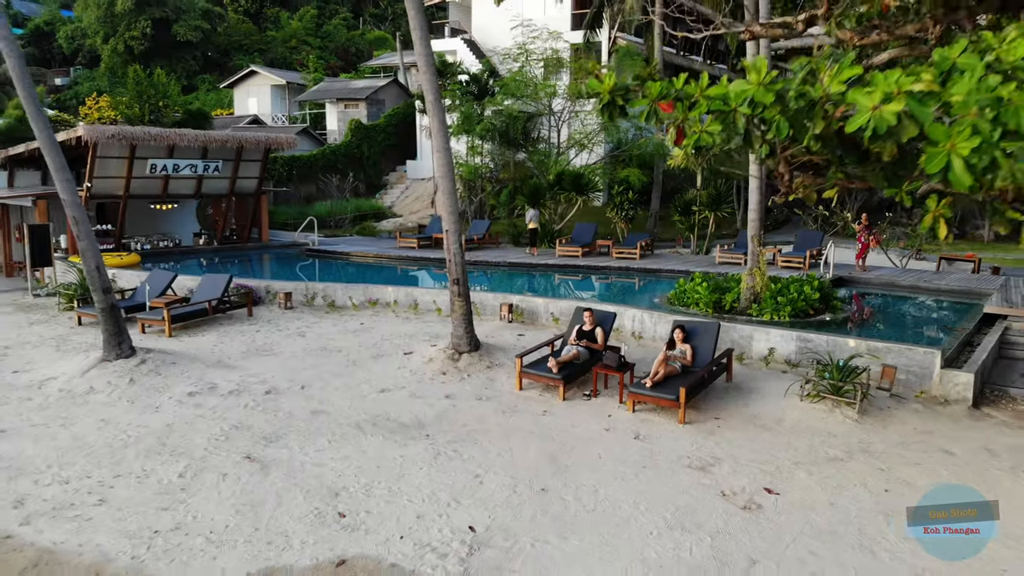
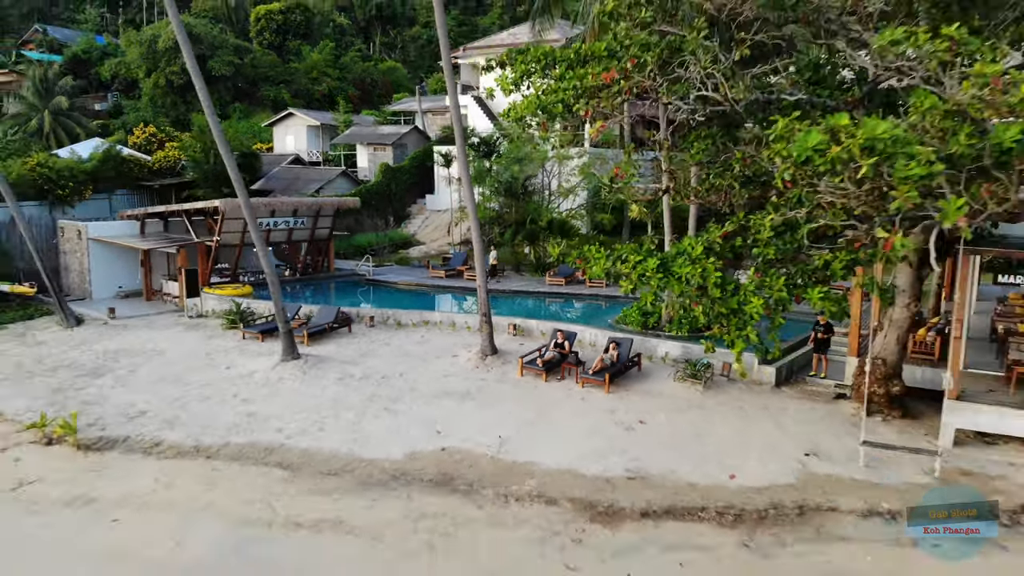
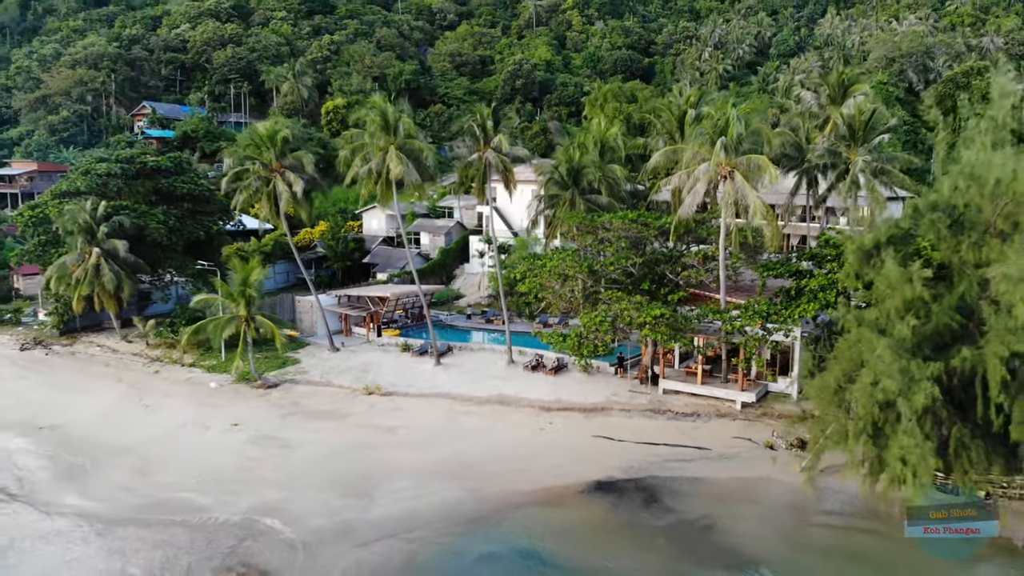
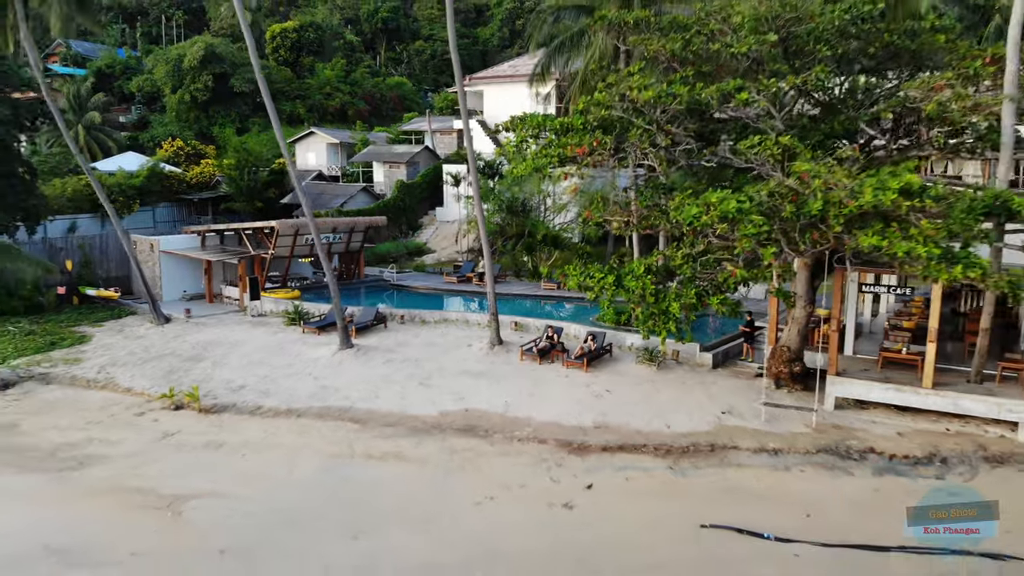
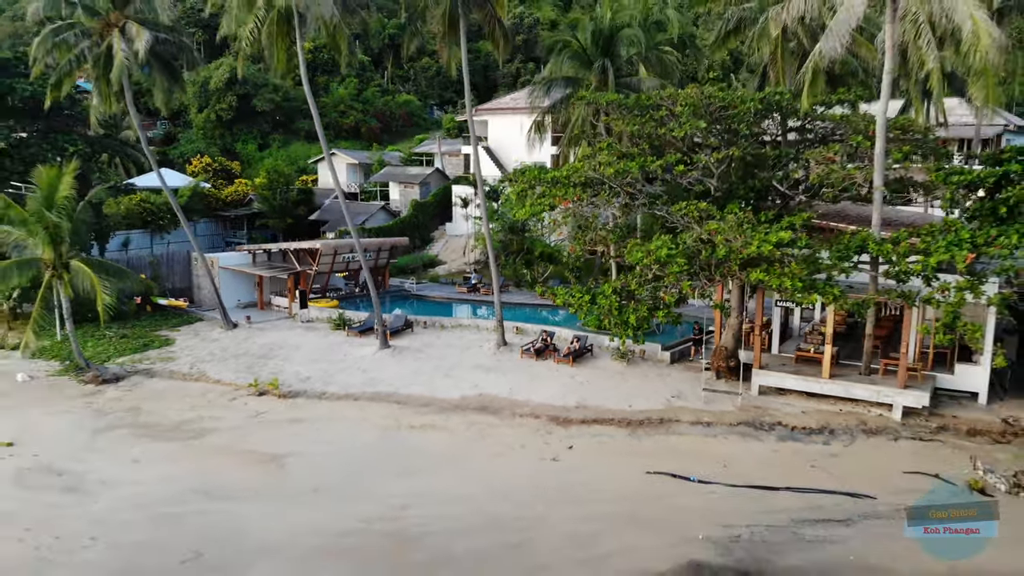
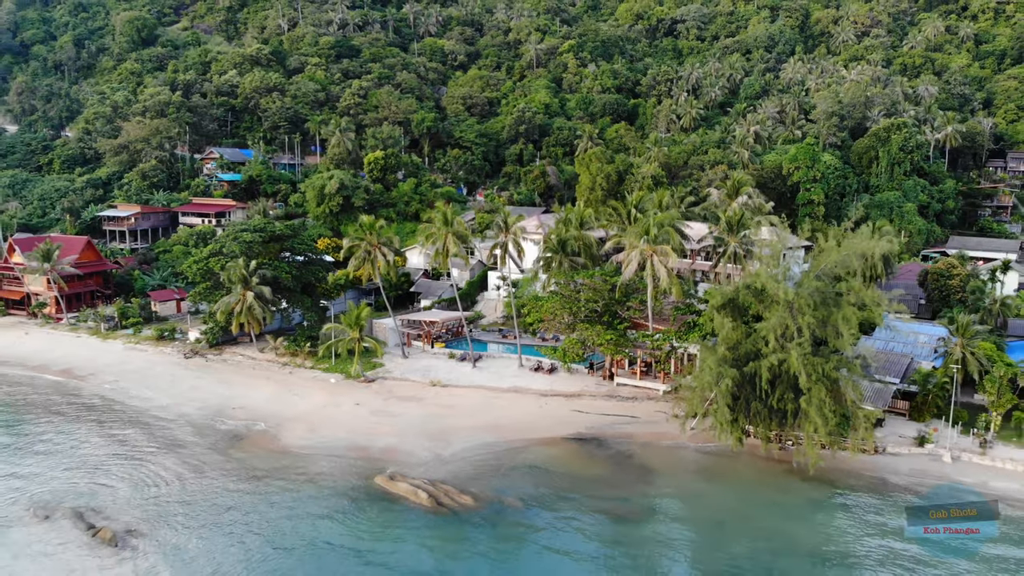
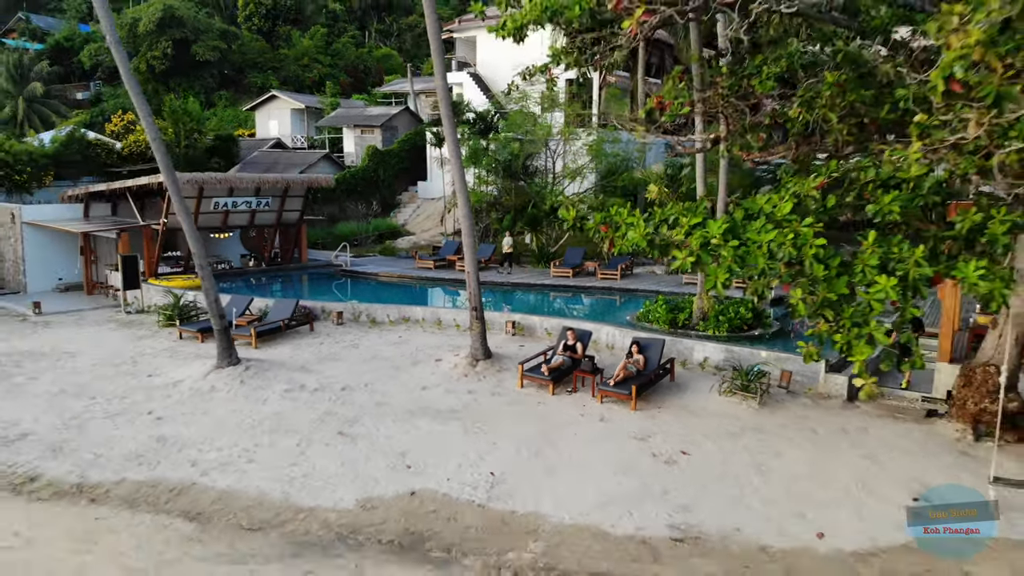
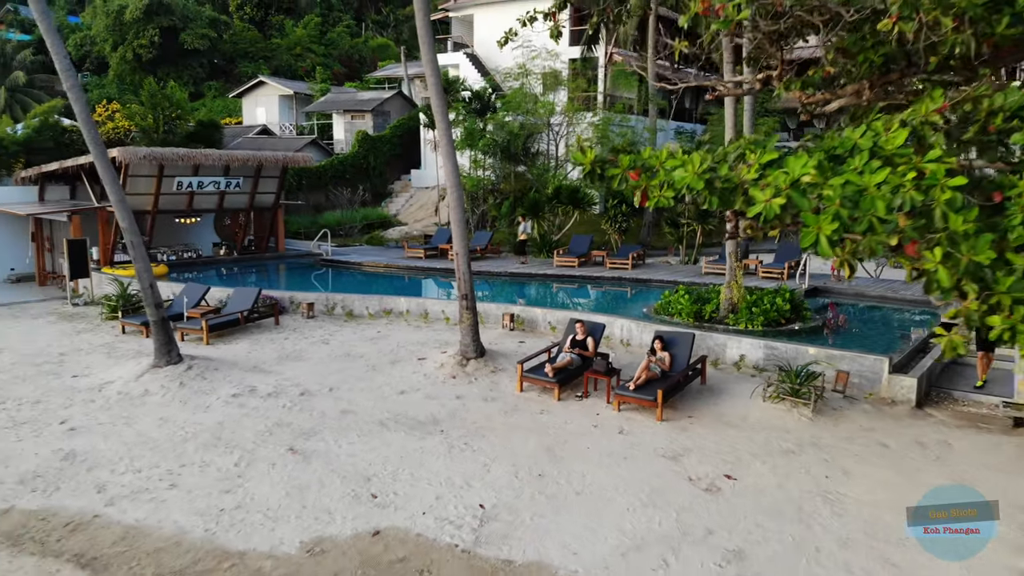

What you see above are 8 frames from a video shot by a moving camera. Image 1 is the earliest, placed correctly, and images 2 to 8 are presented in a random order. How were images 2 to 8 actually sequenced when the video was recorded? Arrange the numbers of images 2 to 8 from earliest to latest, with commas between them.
8, 7, 2, 4, 5, 3, 6
